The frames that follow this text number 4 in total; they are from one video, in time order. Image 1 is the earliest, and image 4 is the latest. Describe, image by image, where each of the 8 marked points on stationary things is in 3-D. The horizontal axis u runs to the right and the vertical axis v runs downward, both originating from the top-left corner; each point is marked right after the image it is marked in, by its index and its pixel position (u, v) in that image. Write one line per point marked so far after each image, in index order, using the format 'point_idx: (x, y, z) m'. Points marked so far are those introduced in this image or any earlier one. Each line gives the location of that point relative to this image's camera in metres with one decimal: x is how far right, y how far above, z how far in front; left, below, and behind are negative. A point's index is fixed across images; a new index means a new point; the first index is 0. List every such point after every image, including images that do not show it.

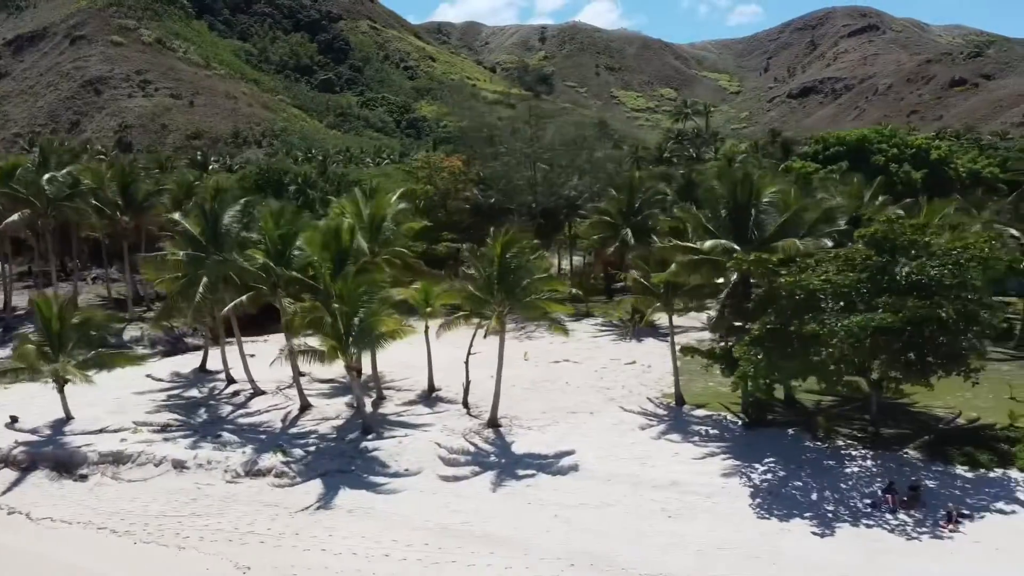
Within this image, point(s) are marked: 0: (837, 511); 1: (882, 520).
0: (+7.8, -5.4, +17.7) m
1: (+8.7, -5.5, +17.3) m
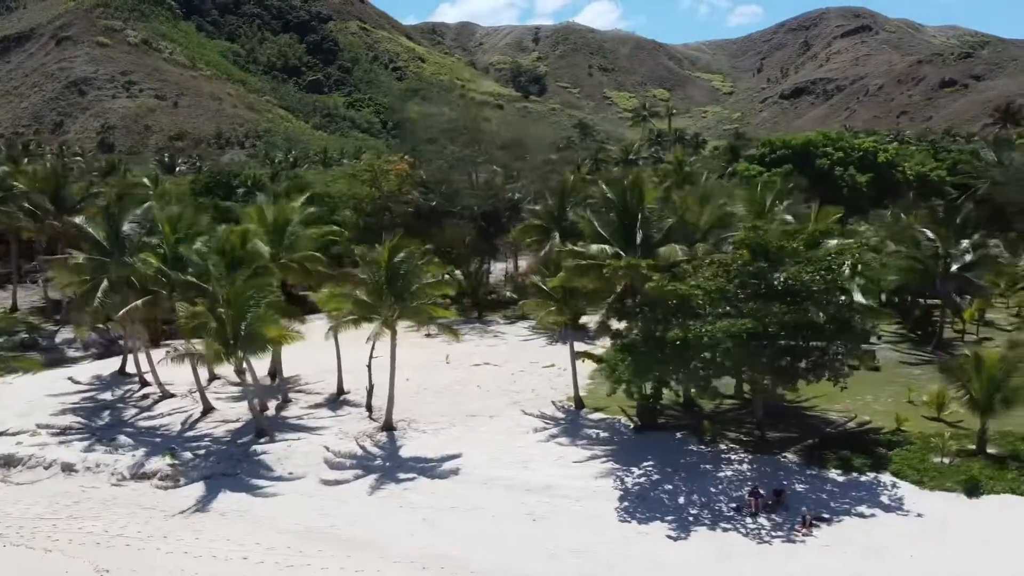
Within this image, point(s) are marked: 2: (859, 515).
0: (+4.6, -5.6, +17.9) m
1: (+5.4, -5.7, +17.4) m
2: (+8.4, -5.5, +17.6) m
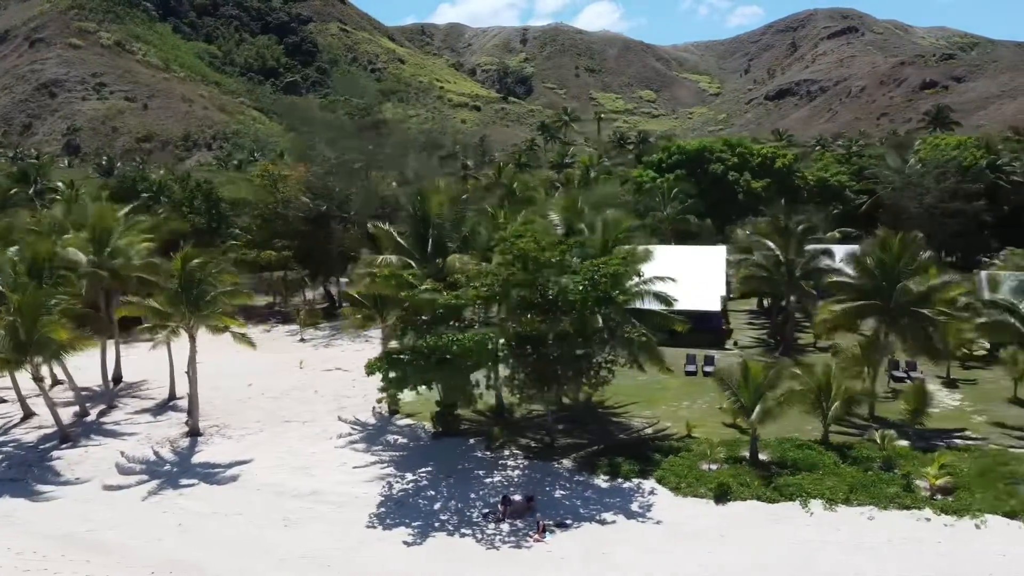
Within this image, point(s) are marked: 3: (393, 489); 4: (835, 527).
0: (-1.7, -5.8, +18.2) m
1: (-0.8, -5.9, +17.8) m
2: (+2.2, -5.8, +18.0) m
3: (-3.2, -5.4, +19.5) m
4: (+7.7, -5.7, +17.4) m
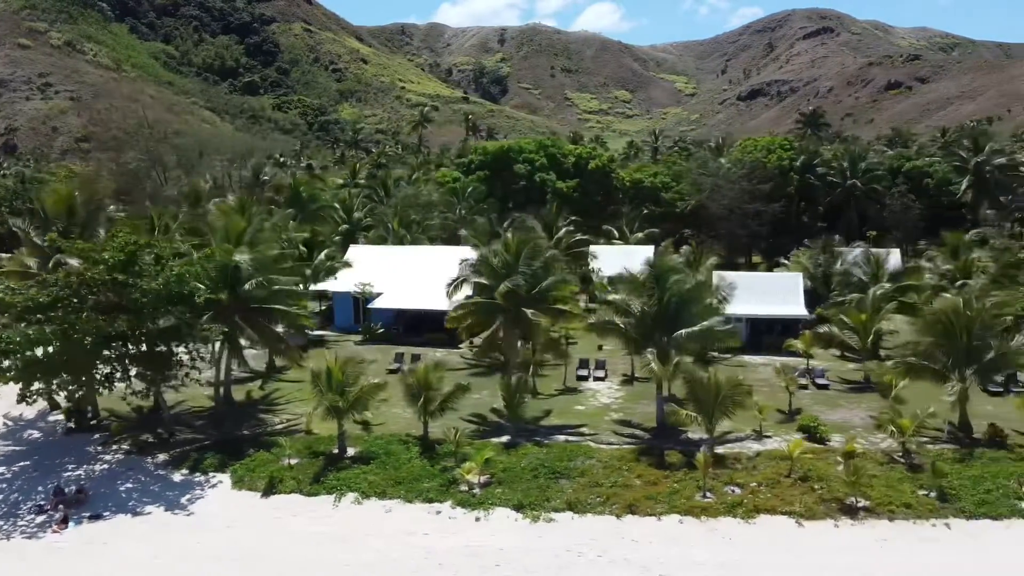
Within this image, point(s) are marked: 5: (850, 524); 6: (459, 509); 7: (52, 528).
0: (-13.4, -5.8, +18.7) m
1: (-12.5, -5.9, +18.3) m
2: (-9.6, -5.8, +18.5) m
3: (-14.9, -5.4, +20.1) m
4: (-4.1, -5.7, +17.9) m
5: (+8.1, -5.6, +17.4) m
6: (-1.3, -5.5, +18.0) m
7: (-11.3, -5.9, +17.8) m
